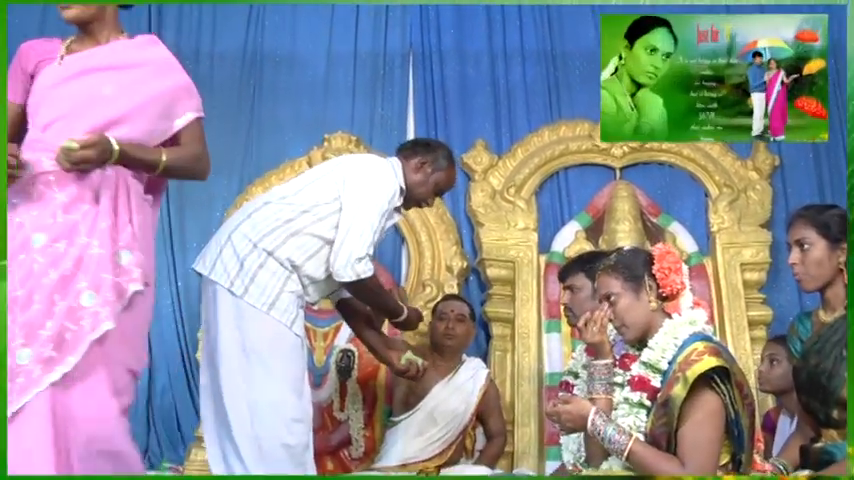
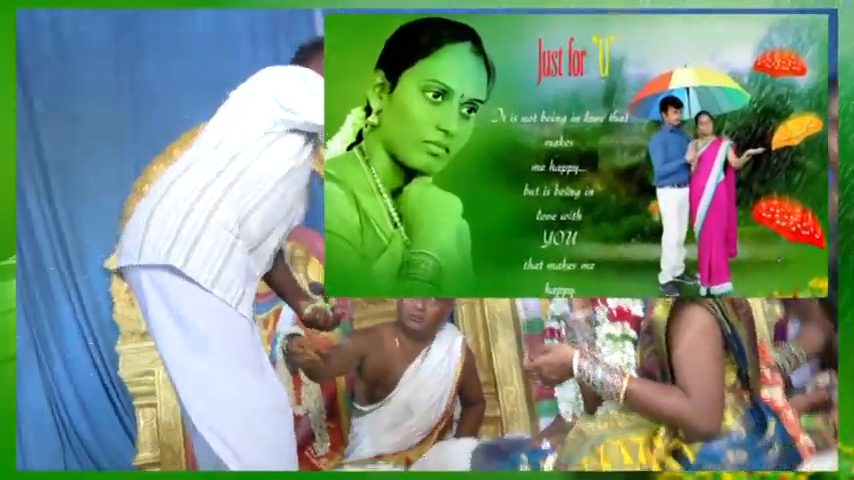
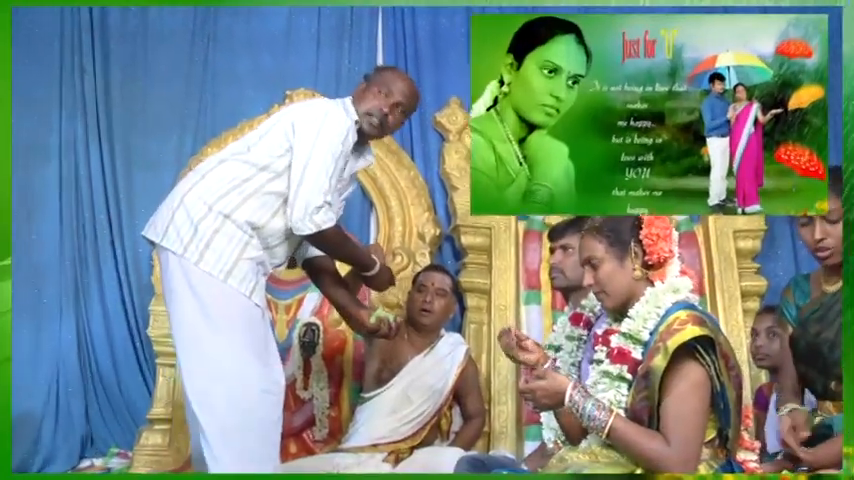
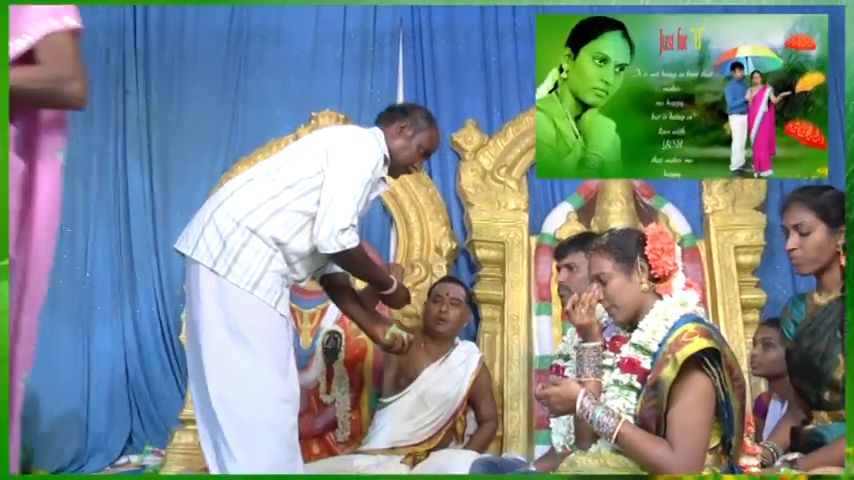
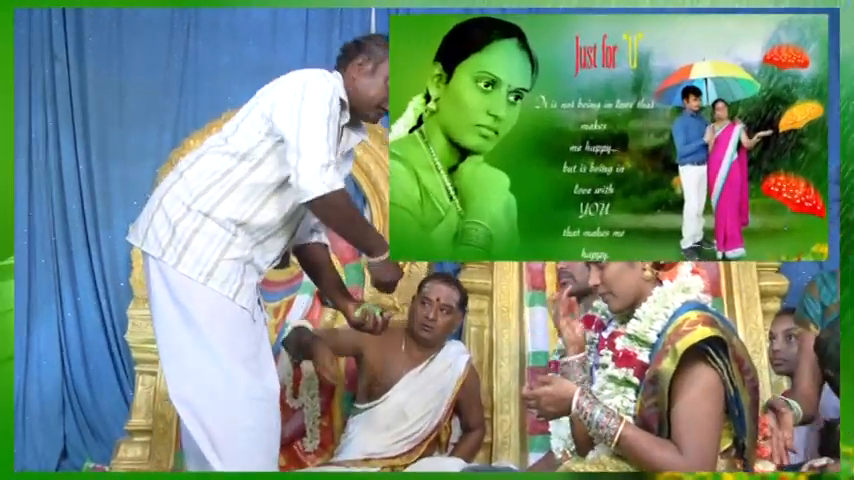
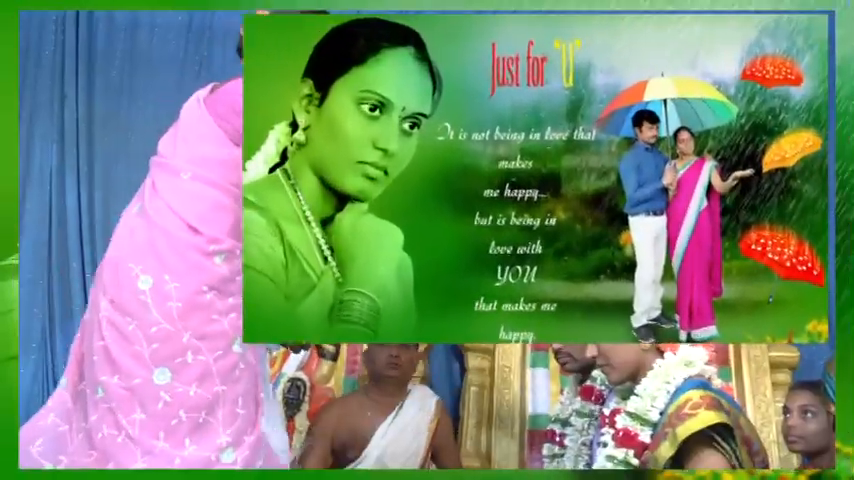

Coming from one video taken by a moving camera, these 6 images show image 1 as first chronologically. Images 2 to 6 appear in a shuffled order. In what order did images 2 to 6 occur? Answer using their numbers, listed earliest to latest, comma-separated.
4, 3, 5, 2, 6
